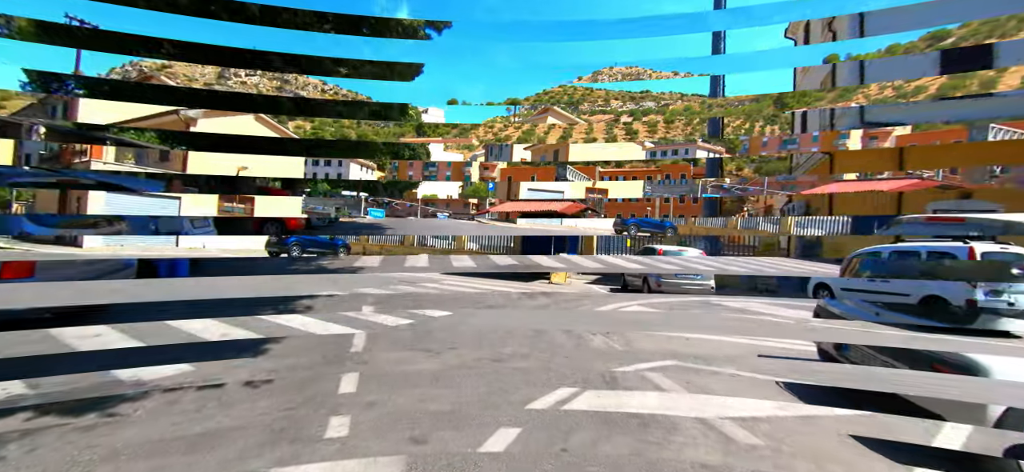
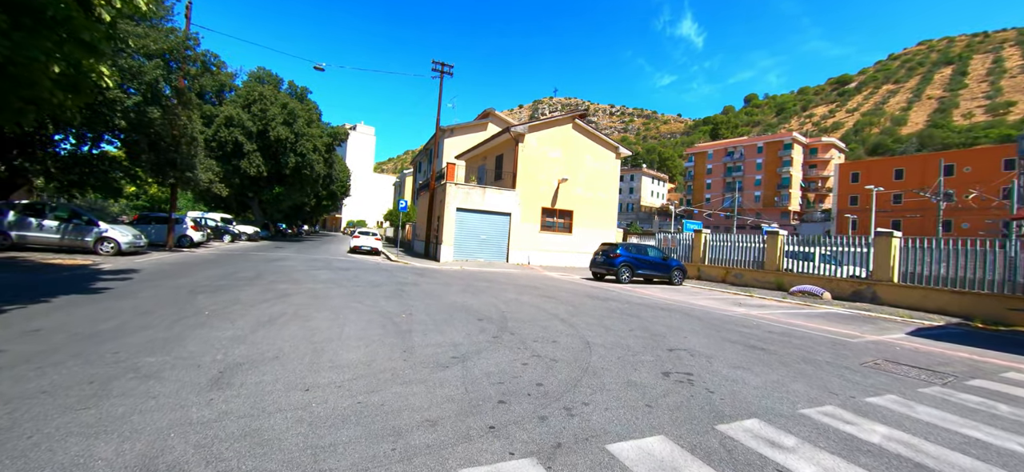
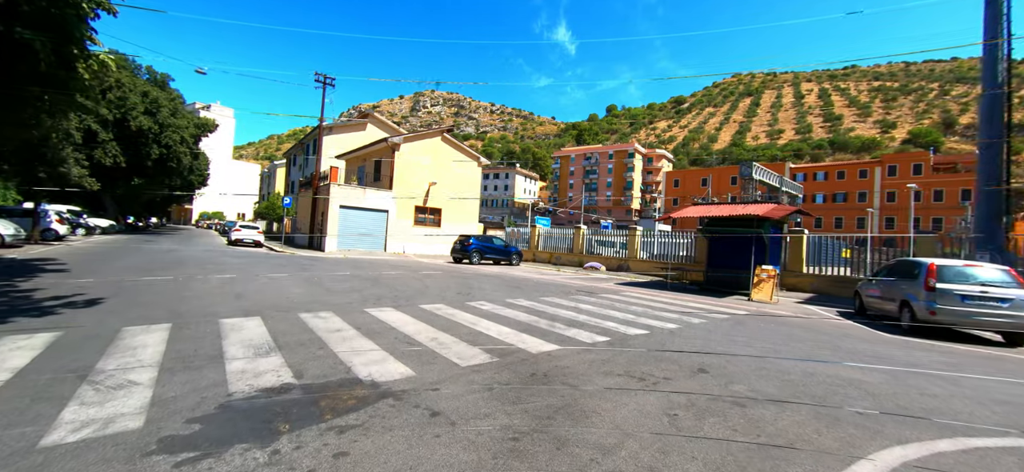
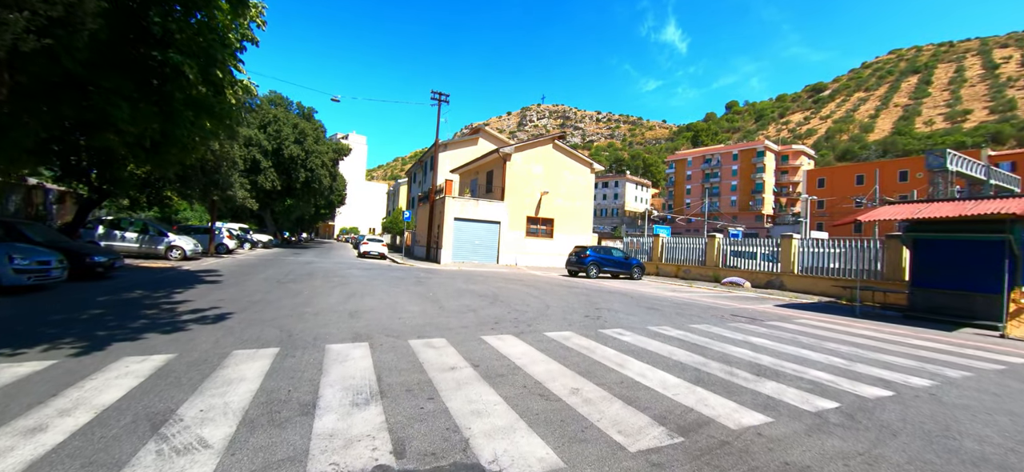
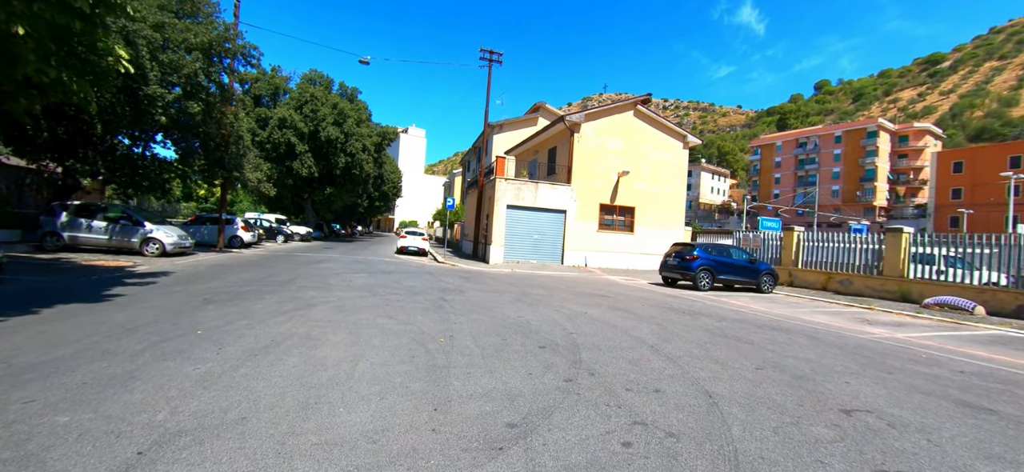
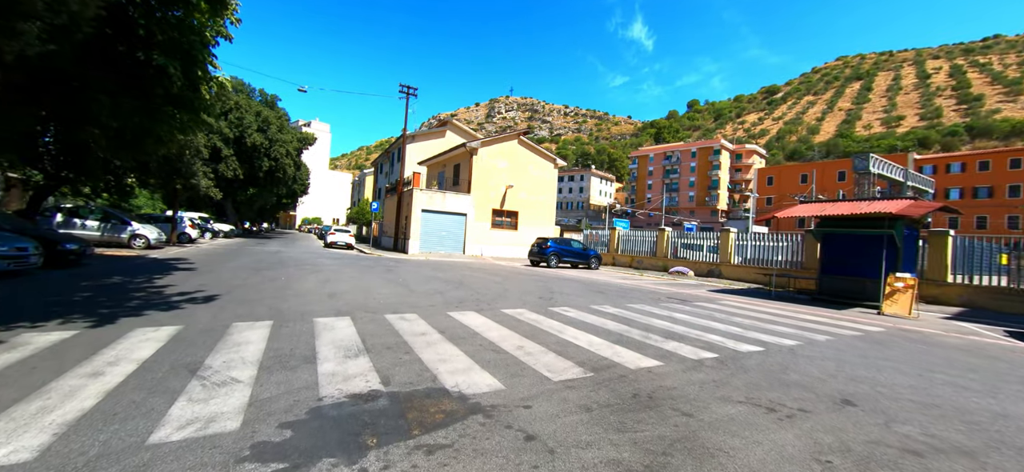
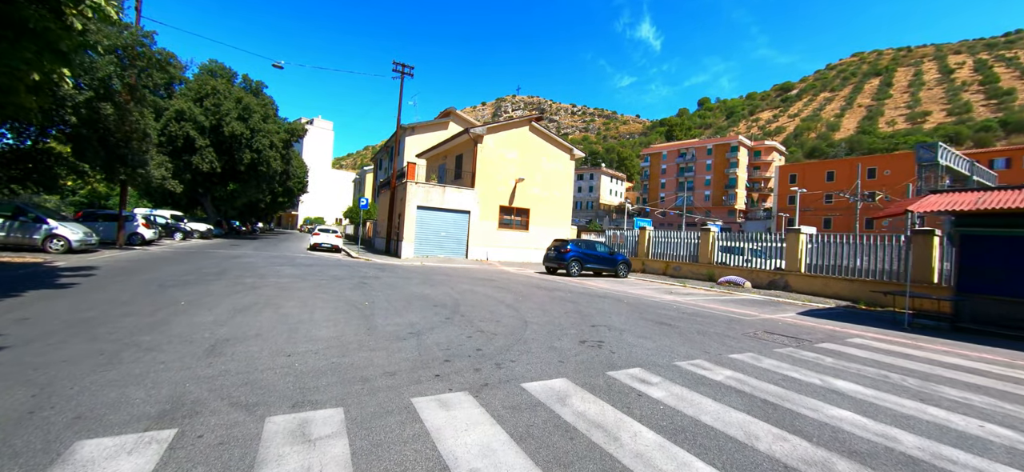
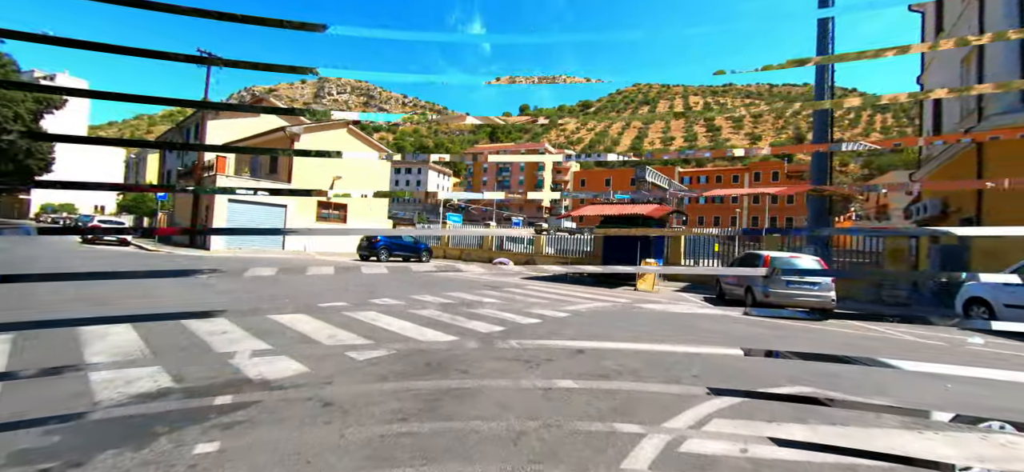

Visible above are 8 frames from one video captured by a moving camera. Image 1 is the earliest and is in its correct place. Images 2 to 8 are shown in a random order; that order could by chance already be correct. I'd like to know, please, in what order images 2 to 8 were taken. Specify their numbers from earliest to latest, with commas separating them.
8, 3, 6, 4, 7, 2, 5
